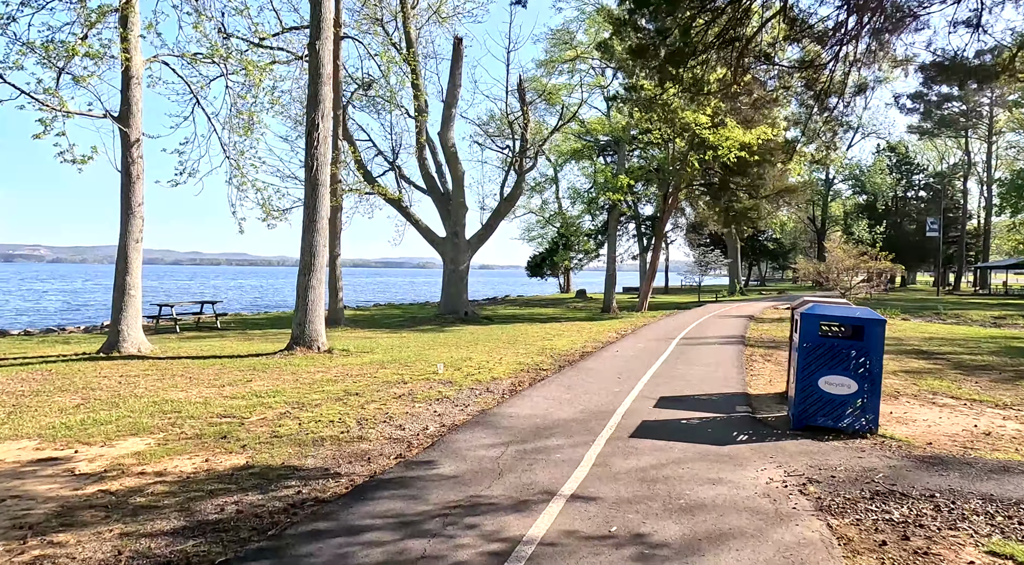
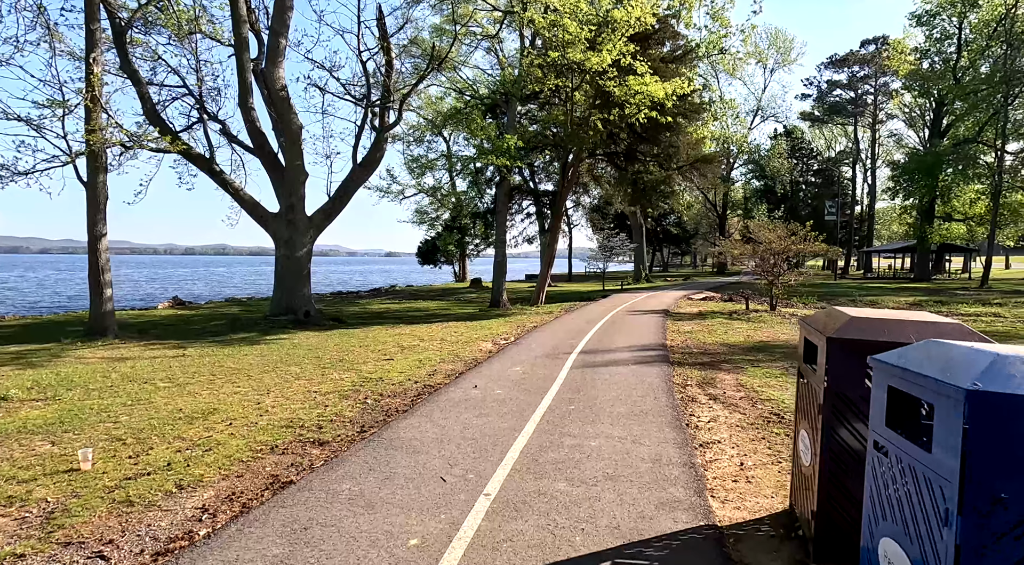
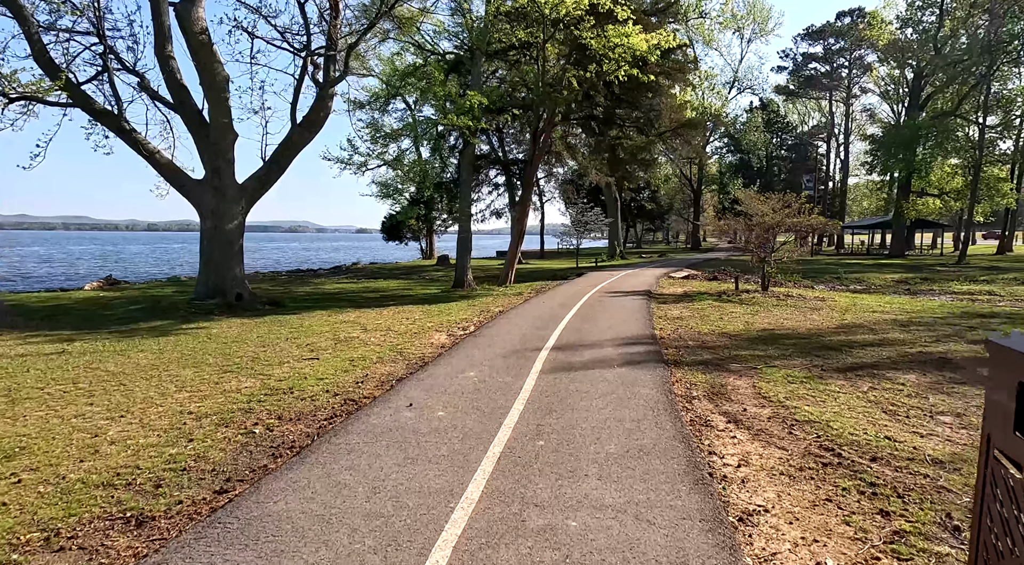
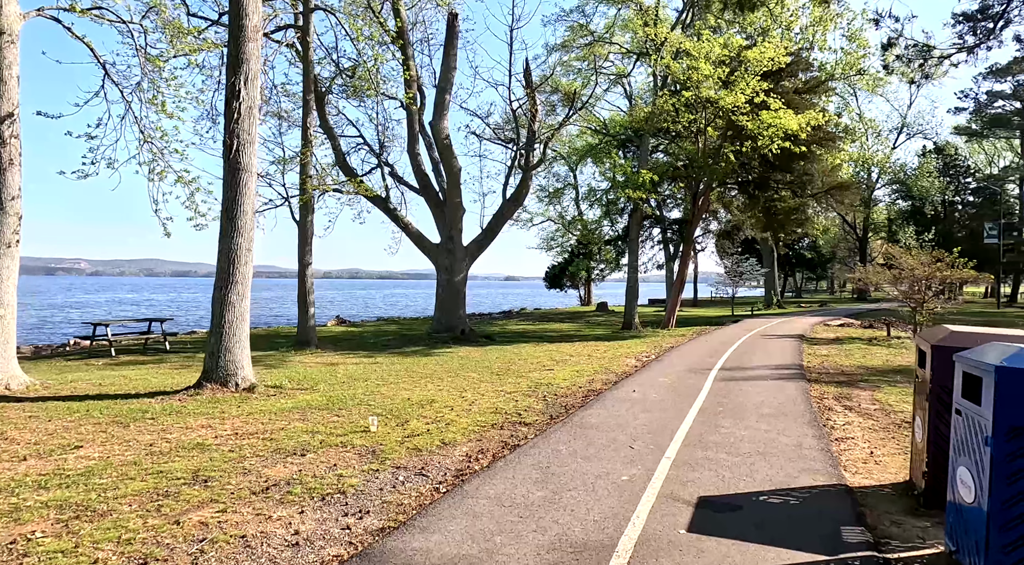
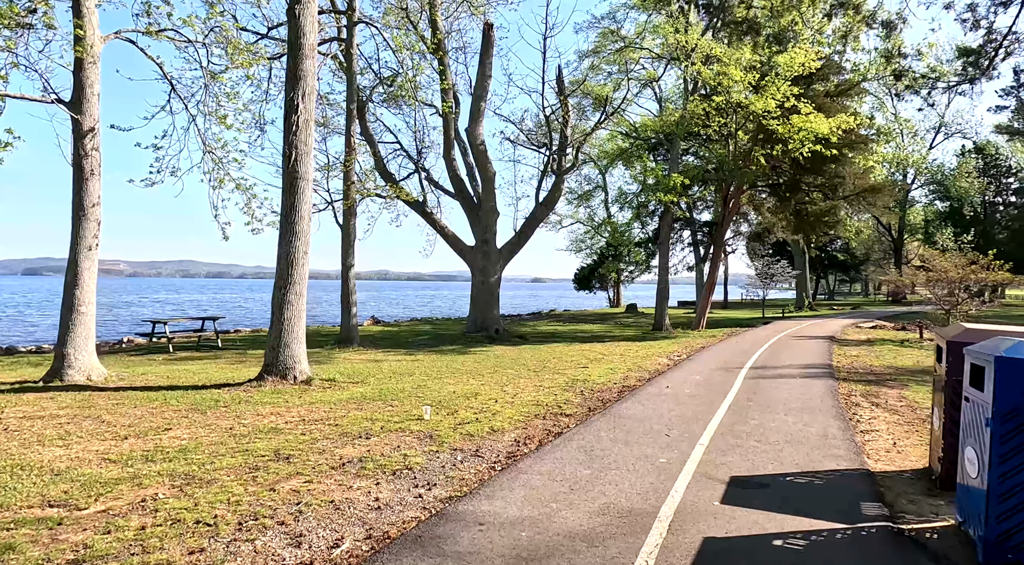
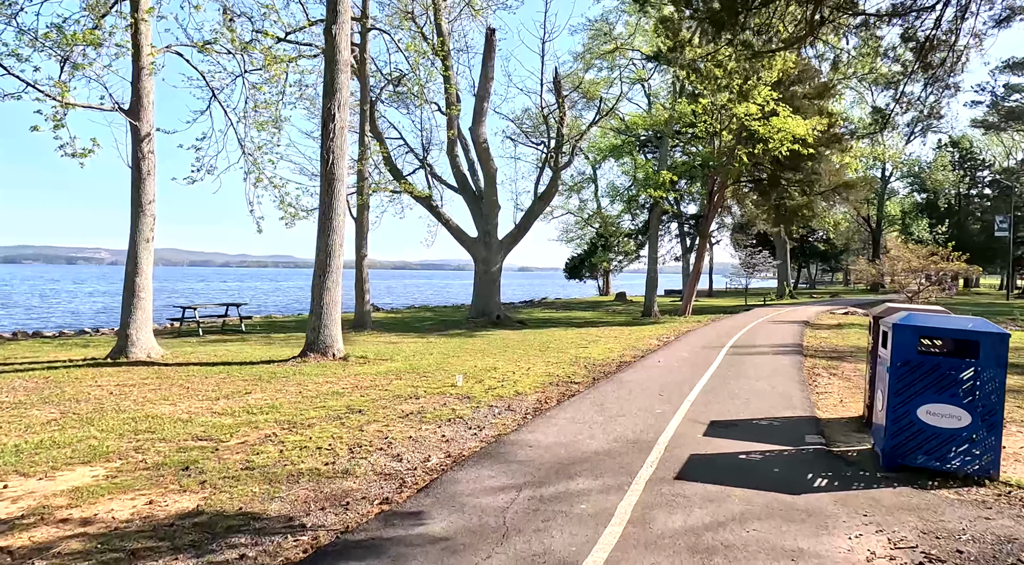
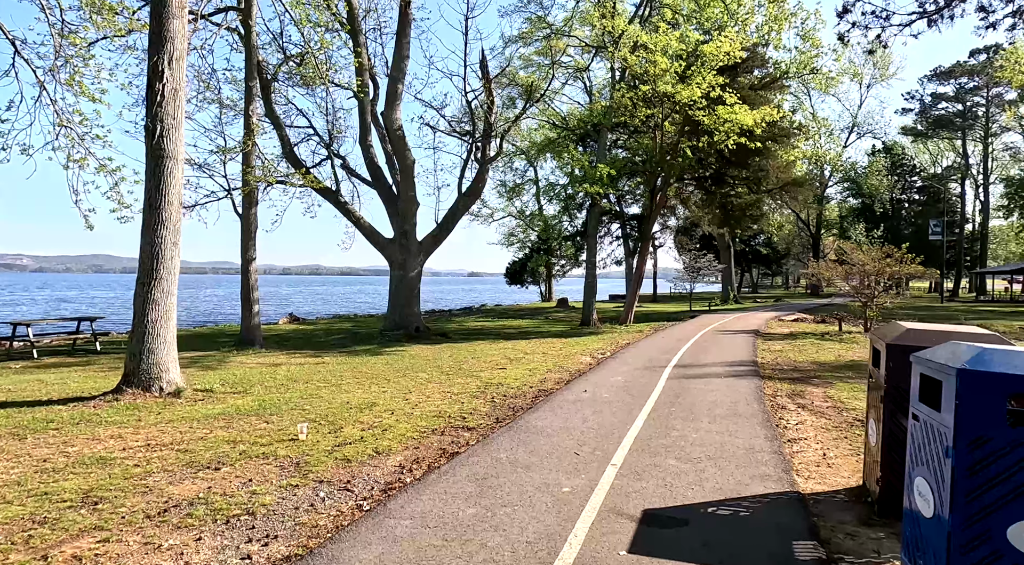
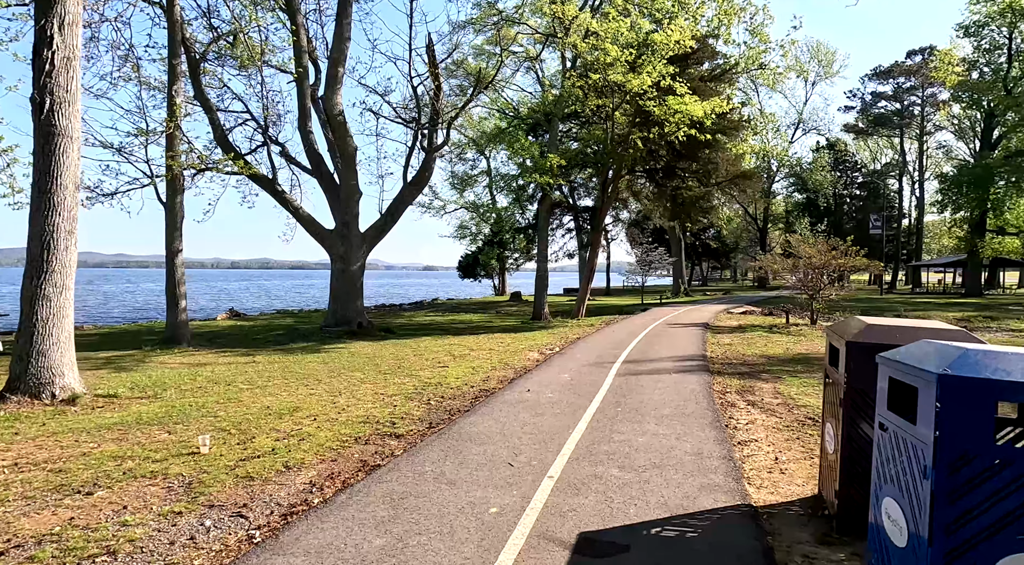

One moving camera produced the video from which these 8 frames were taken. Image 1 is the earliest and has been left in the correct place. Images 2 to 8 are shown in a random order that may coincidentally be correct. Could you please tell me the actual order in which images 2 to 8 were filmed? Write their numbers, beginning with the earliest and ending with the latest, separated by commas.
6, 5, 4, 7, 8, 2, 3
